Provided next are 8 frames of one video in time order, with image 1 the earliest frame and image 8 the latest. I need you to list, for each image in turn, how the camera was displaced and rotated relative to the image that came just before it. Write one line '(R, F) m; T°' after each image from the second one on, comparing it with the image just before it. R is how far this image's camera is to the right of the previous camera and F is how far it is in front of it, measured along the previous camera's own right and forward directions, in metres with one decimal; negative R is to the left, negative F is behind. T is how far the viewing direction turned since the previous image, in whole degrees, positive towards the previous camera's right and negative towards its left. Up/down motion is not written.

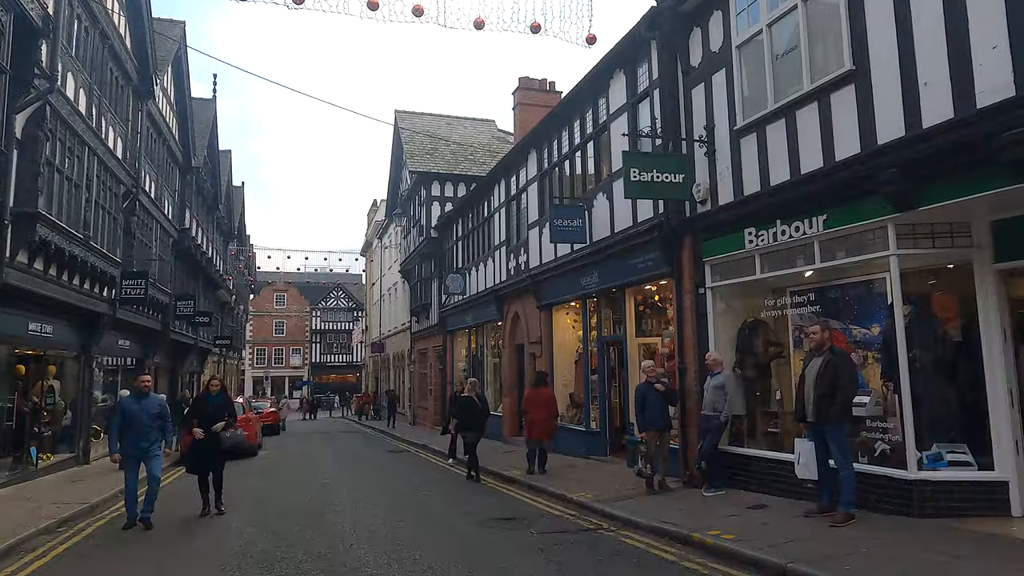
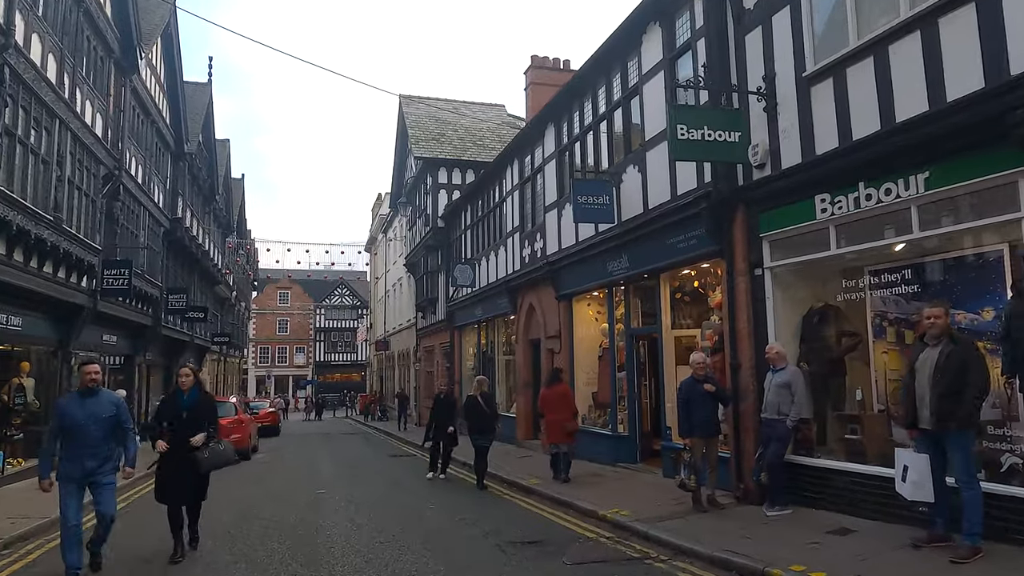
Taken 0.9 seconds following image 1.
(-0.2, +1.5) m; 0°
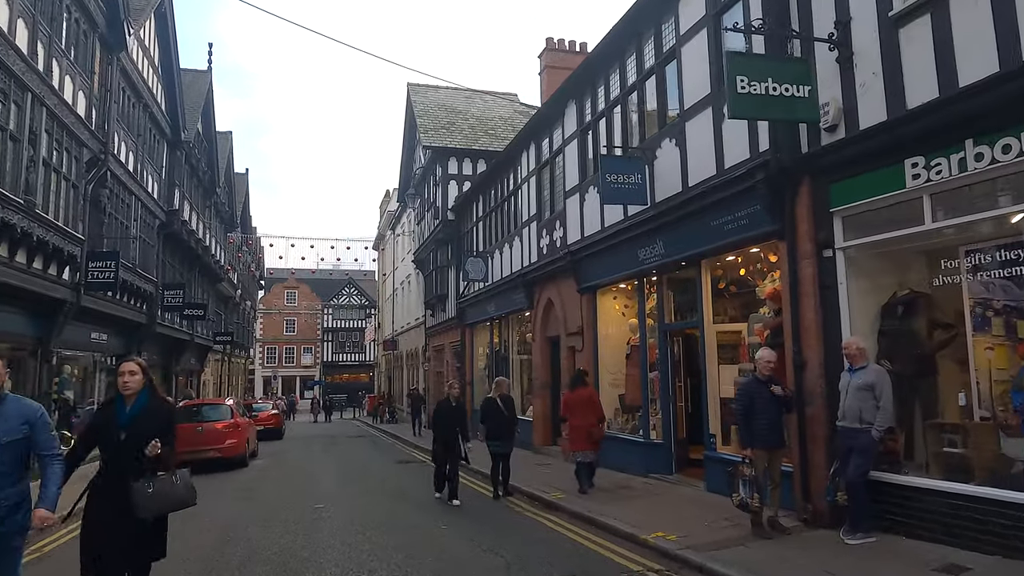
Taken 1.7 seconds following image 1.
(-0.2, +1.3) m; -1°
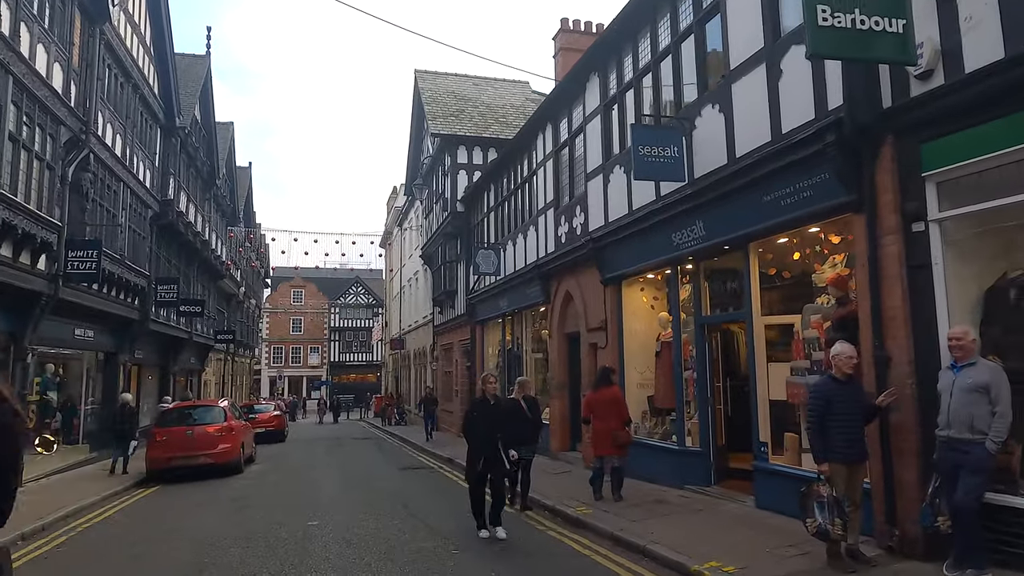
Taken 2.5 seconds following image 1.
(-0.1, +1.2) m; -1°
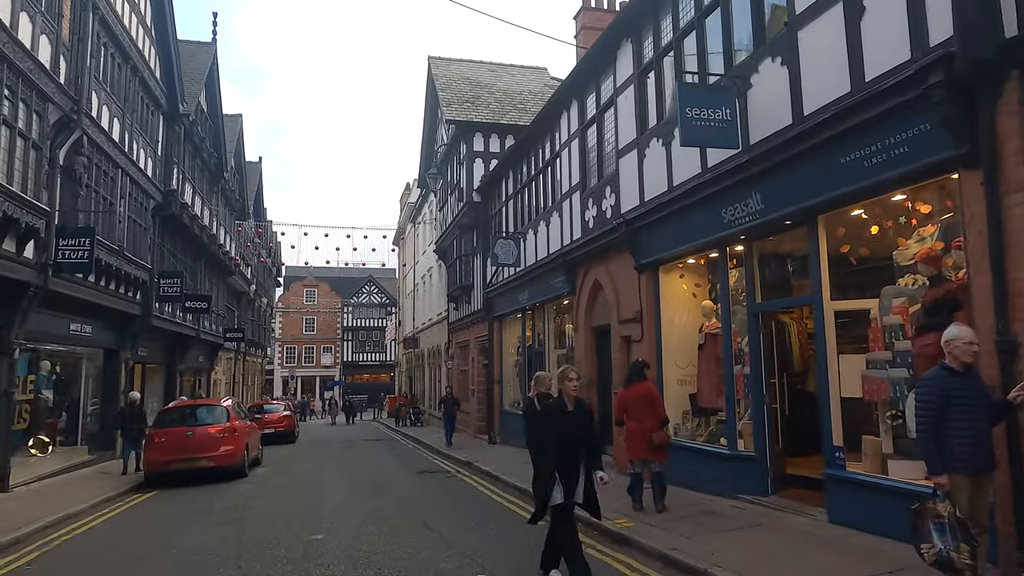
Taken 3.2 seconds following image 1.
(-0.2, +1.1) m; -1°
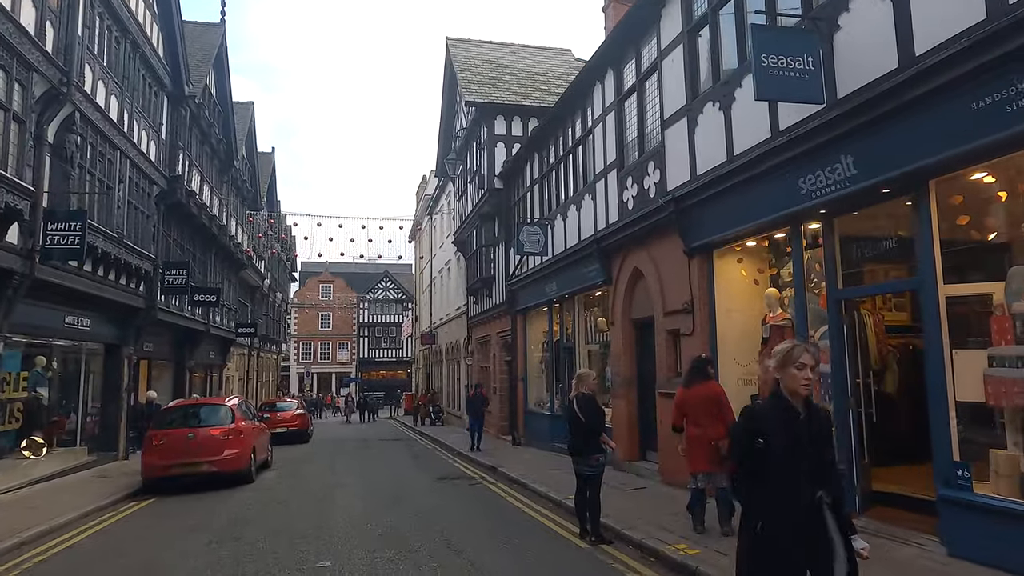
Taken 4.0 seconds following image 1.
(-0.3, +1.3) m; -1°
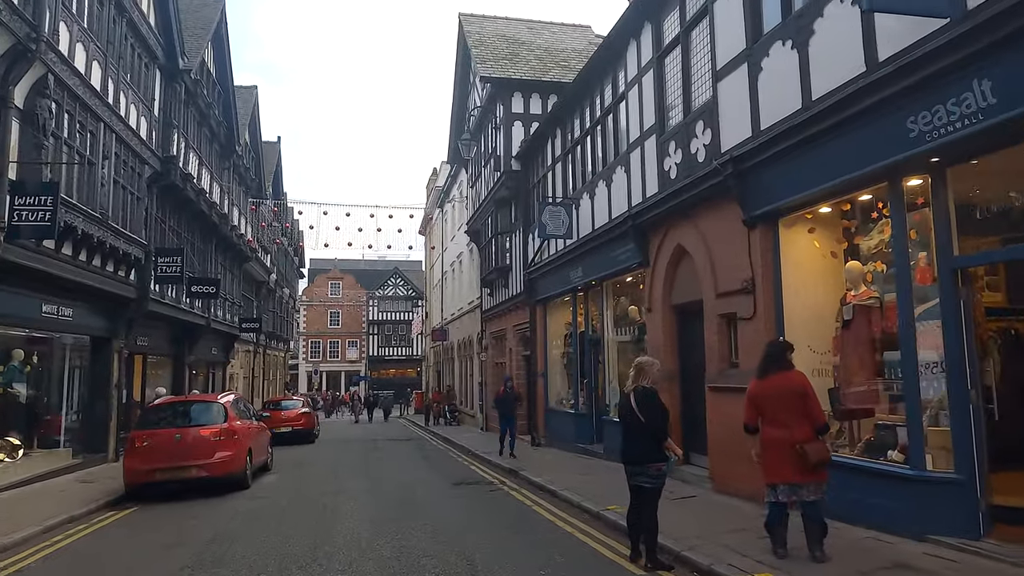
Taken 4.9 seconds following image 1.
(-0.3, +1.4) m; -1°
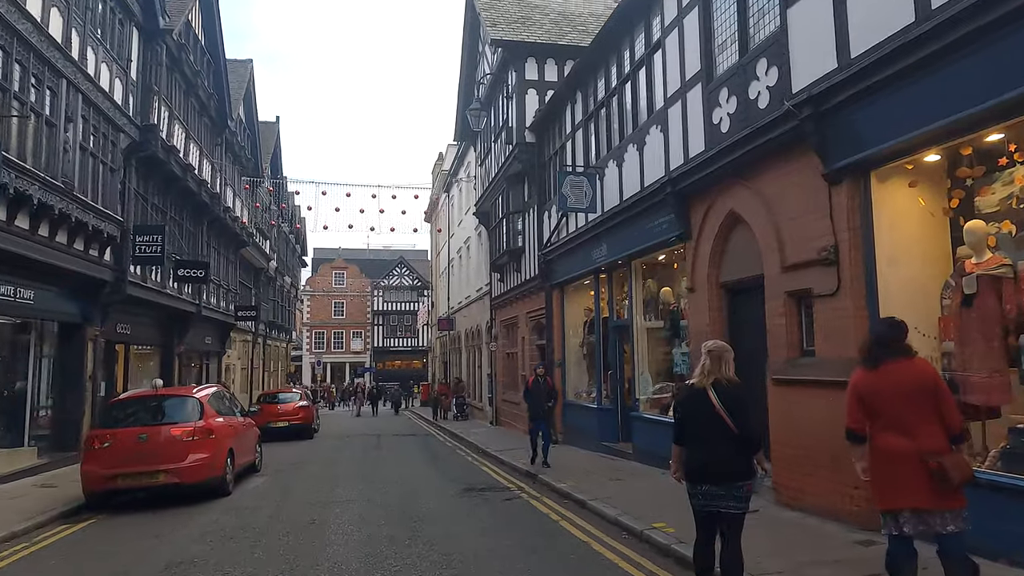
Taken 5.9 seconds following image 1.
(-0.2, +1.6) m; 0°
